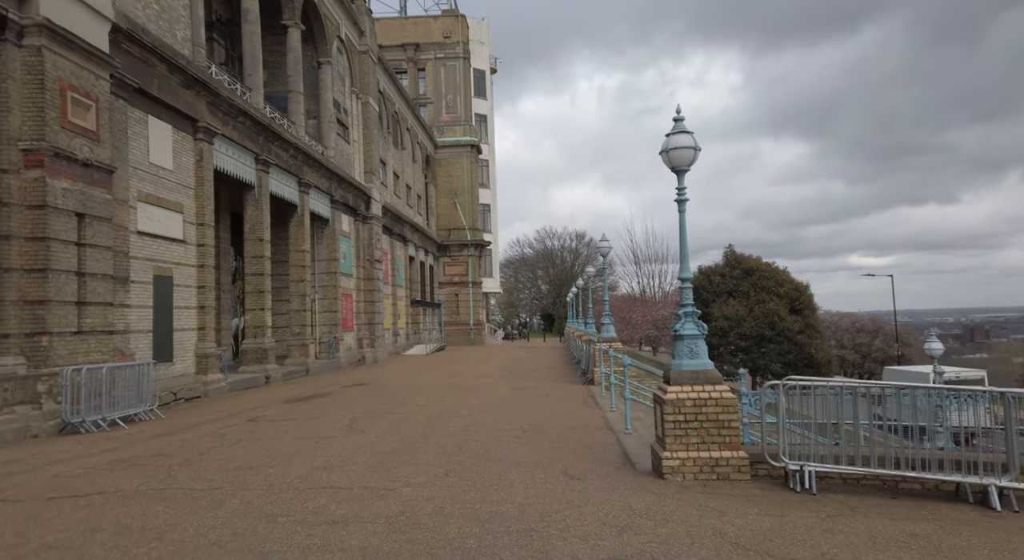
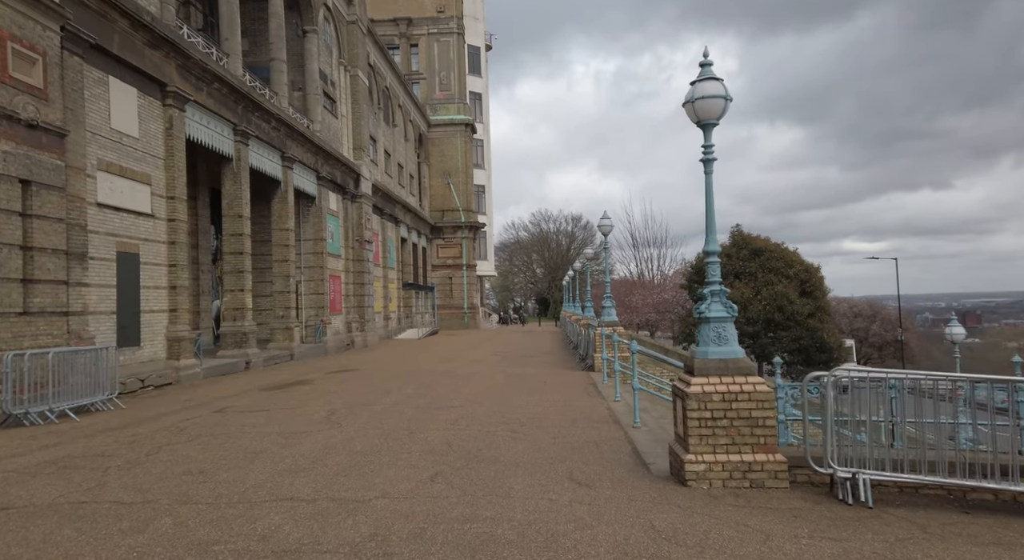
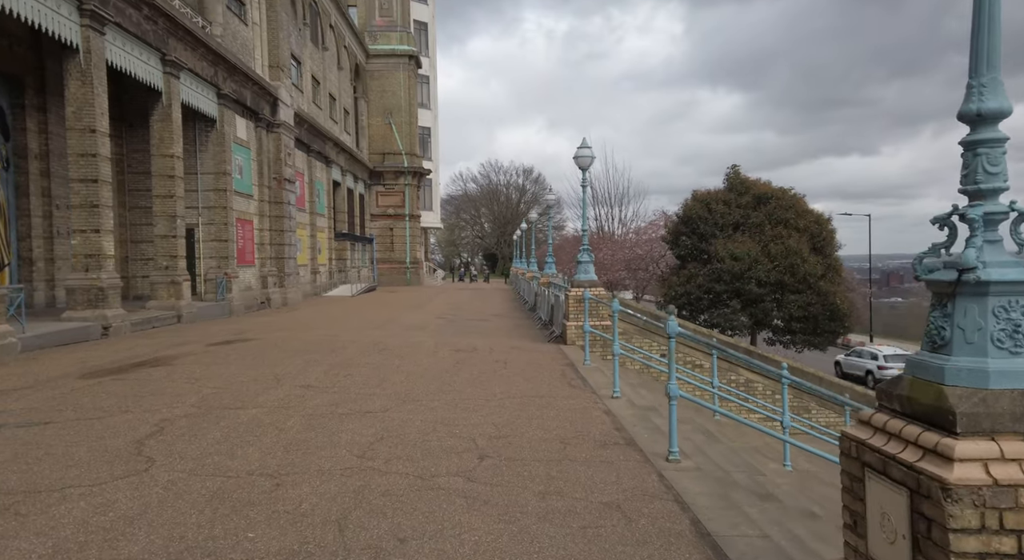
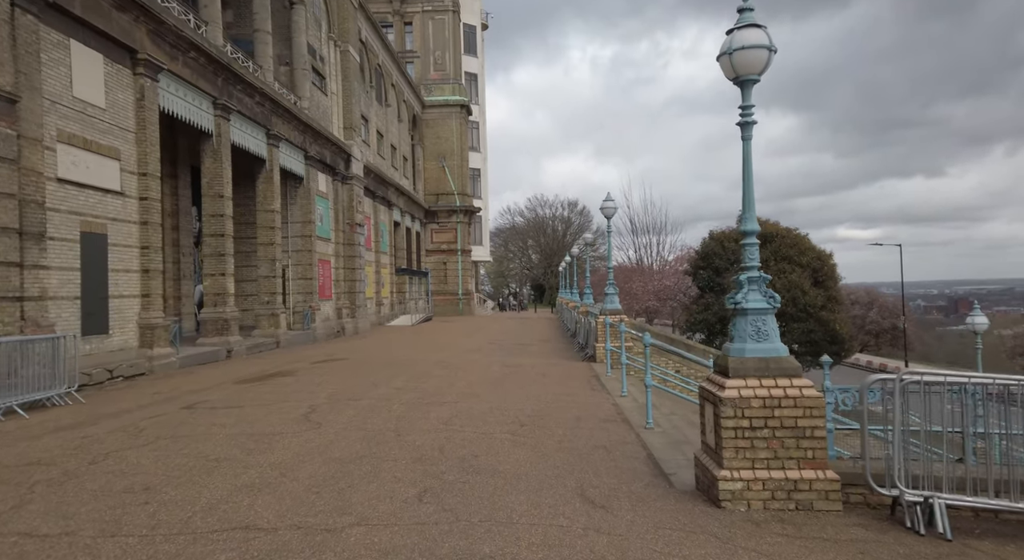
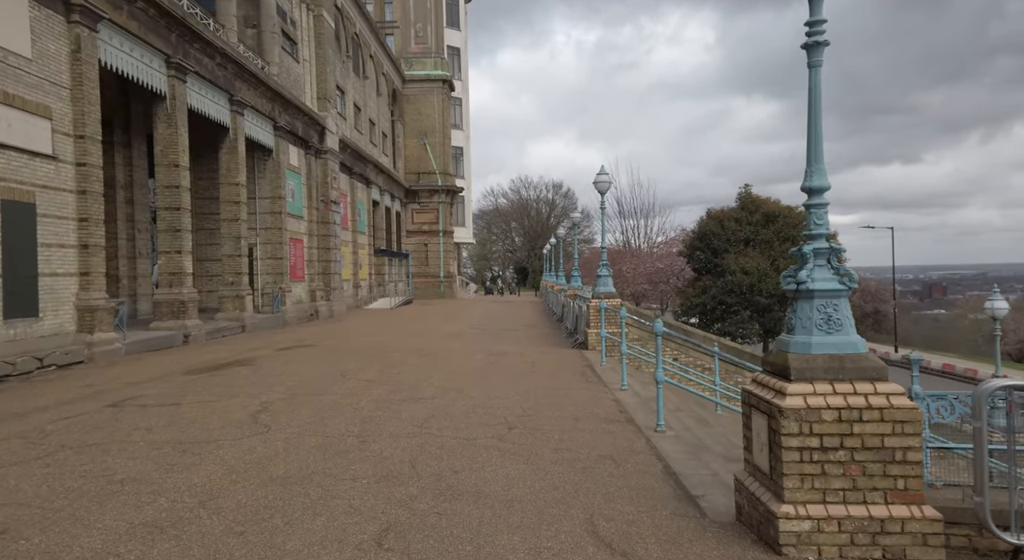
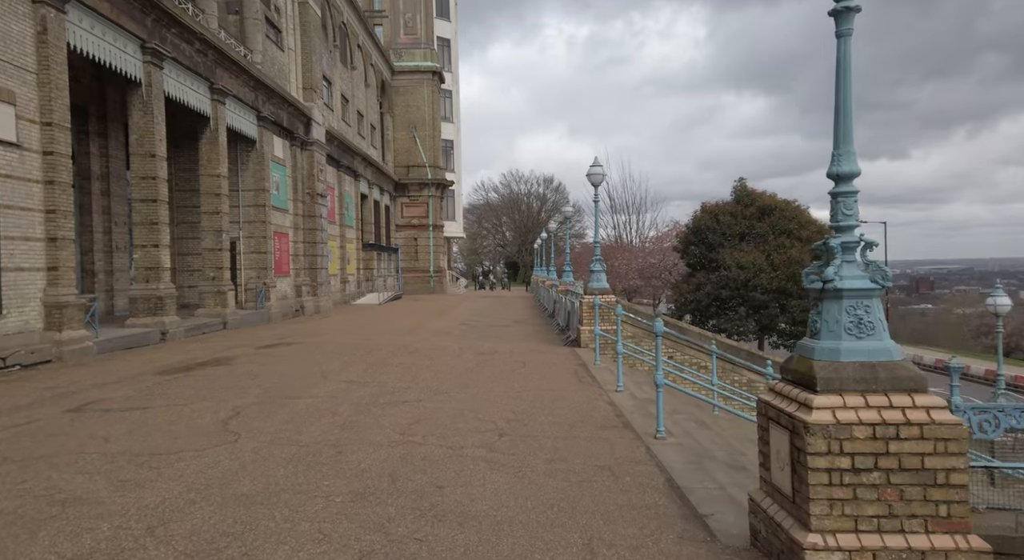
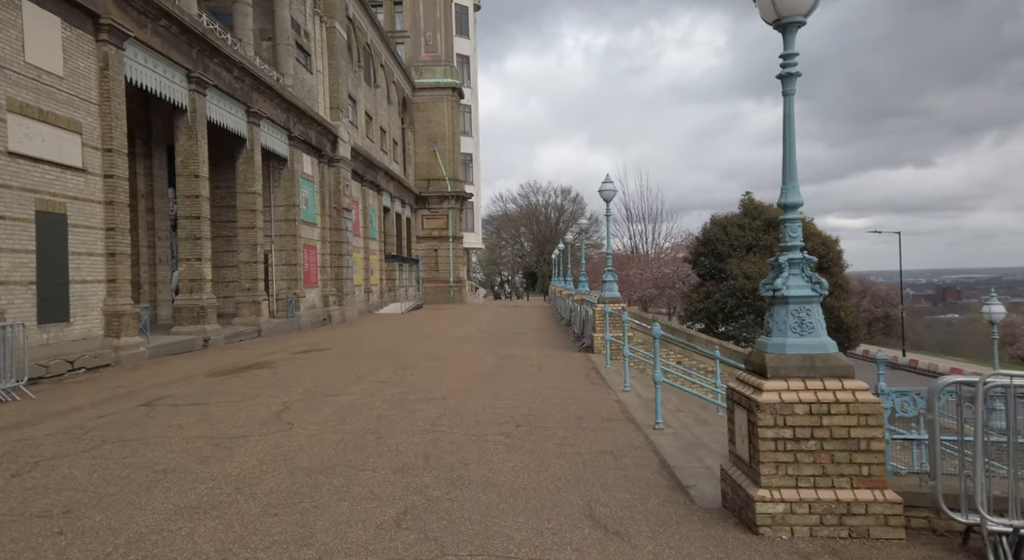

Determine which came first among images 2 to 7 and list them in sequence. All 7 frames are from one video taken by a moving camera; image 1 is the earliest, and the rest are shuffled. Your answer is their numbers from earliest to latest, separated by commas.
2, 4, 7, 5, 6, 3
